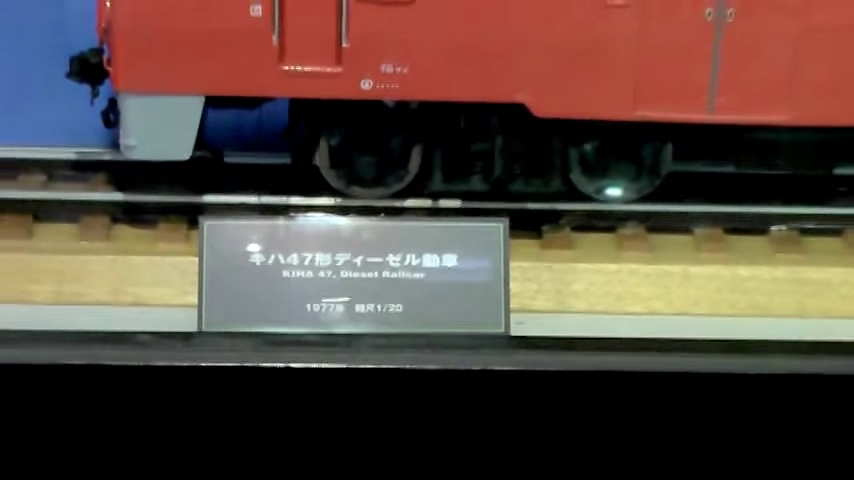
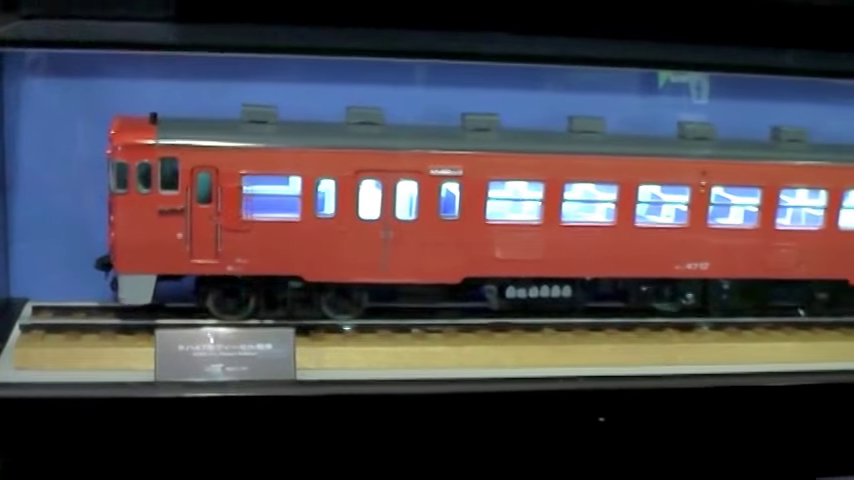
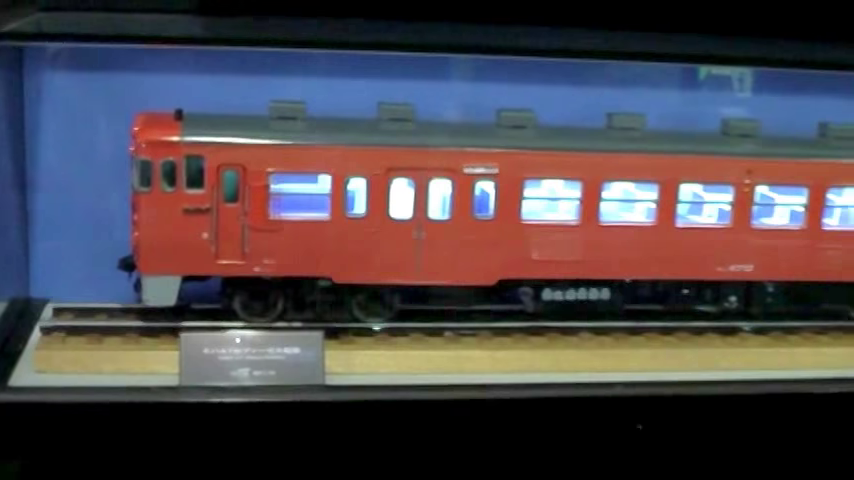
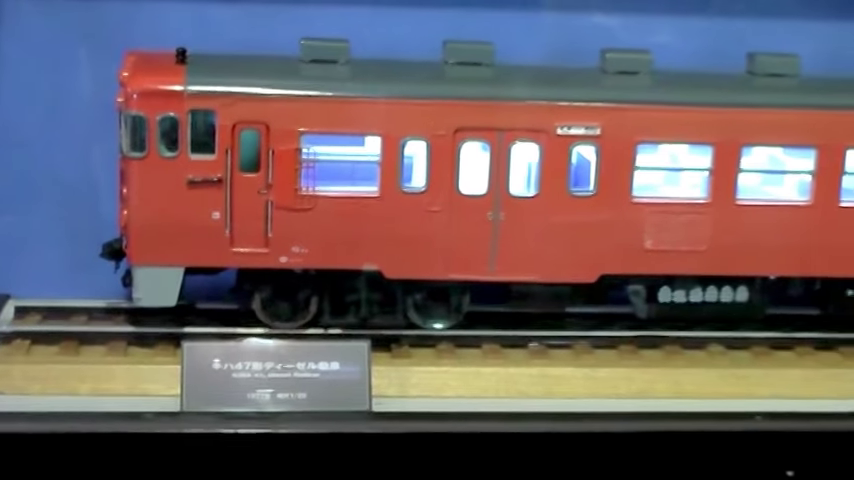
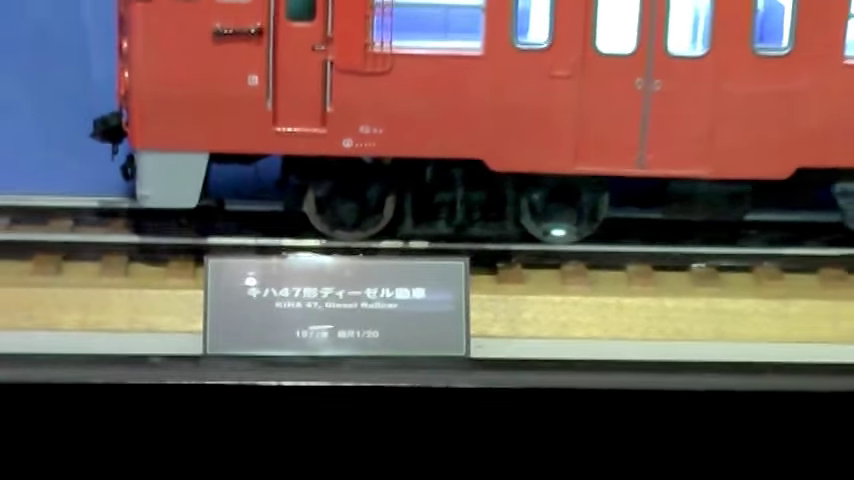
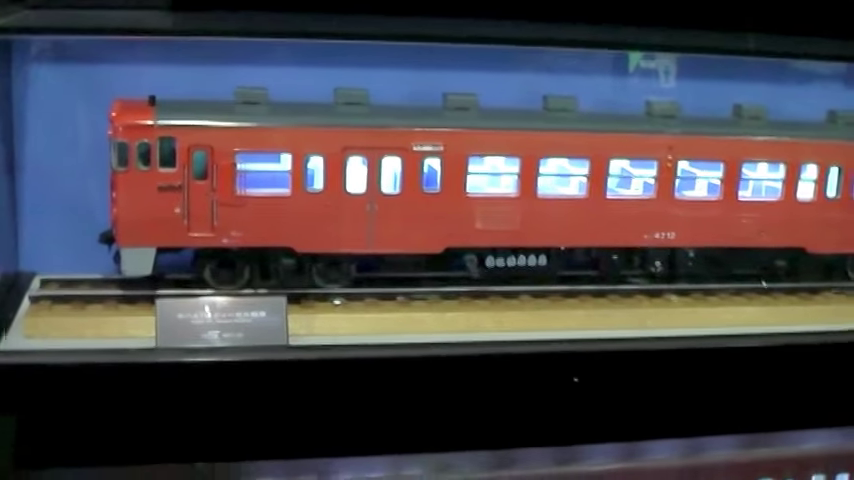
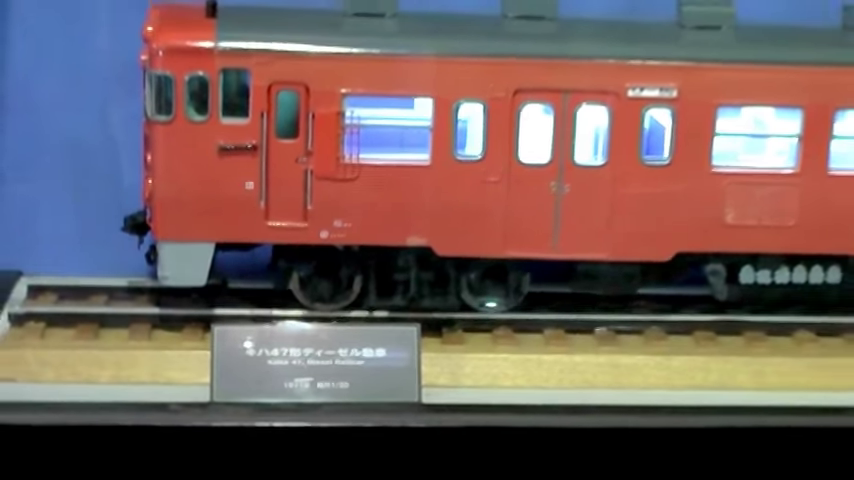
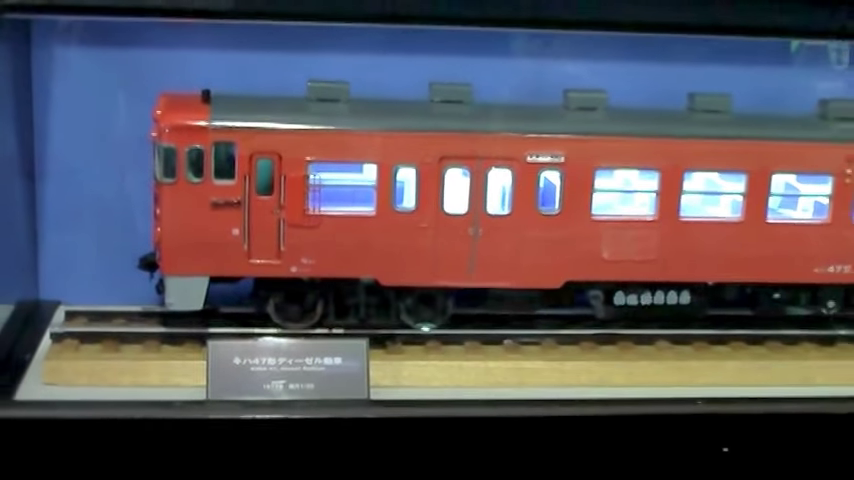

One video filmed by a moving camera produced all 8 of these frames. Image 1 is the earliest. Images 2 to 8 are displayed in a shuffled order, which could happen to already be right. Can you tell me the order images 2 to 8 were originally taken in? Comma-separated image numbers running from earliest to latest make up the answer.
5, 7, 4, 8, 3, 2, 6
